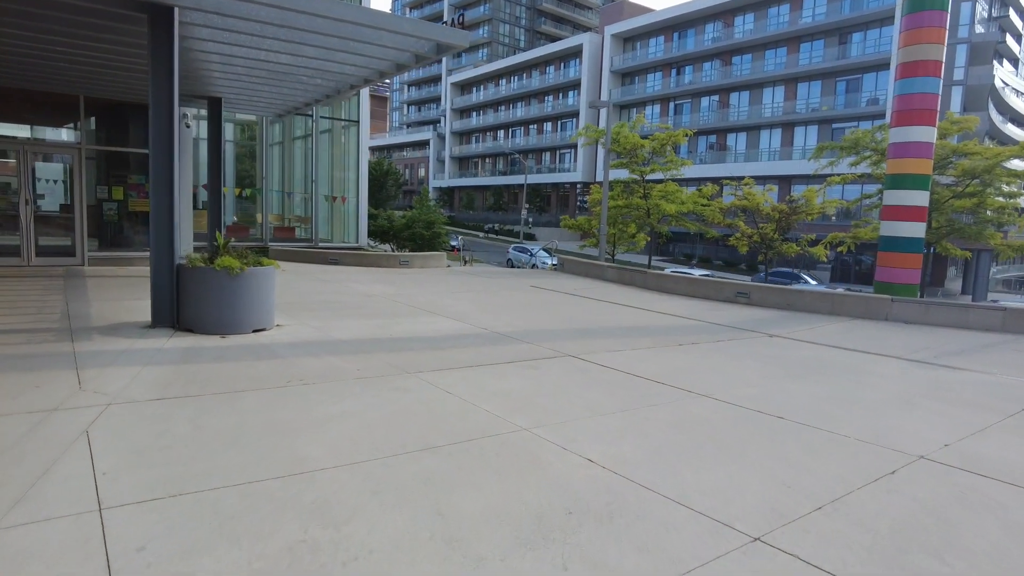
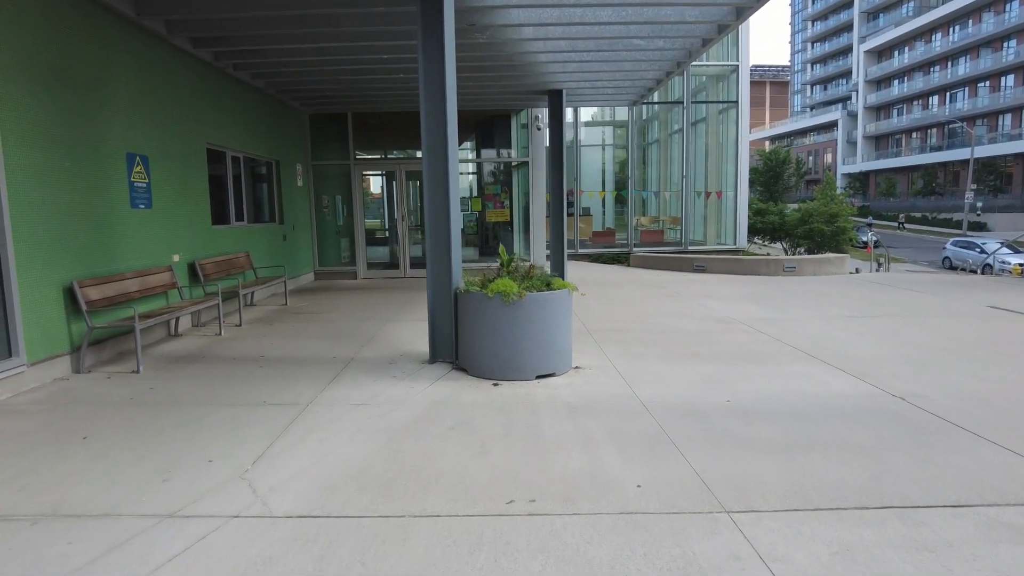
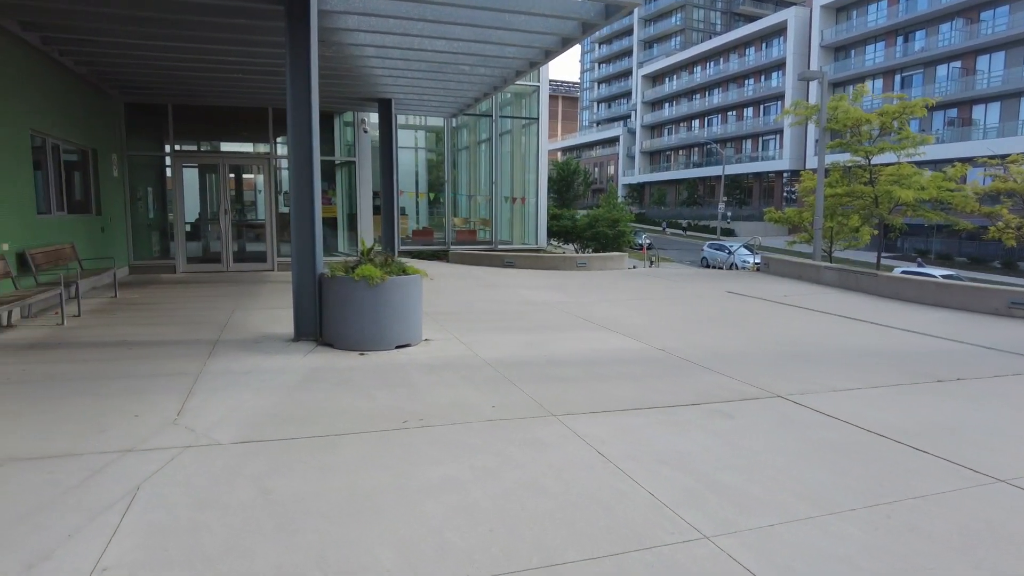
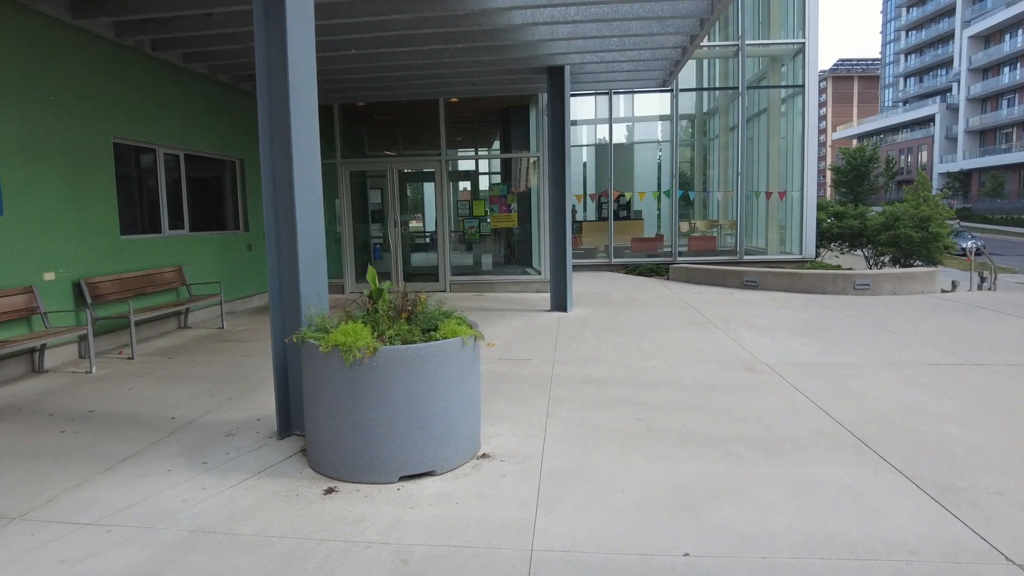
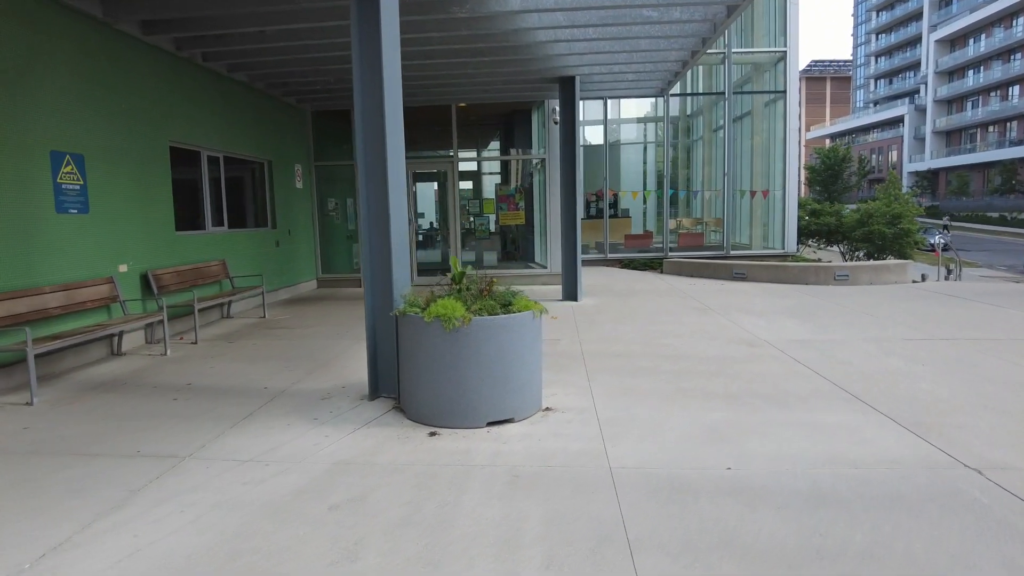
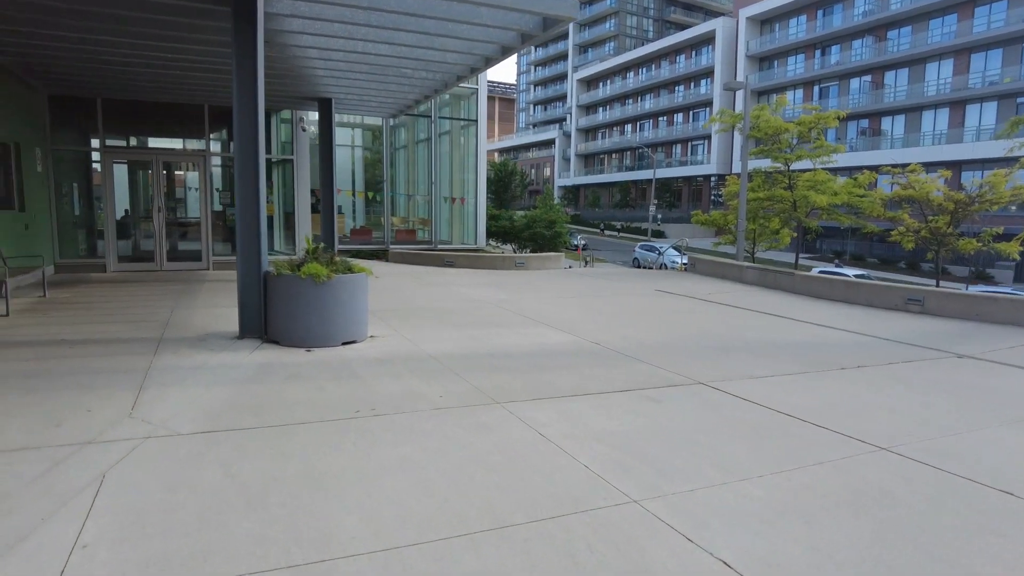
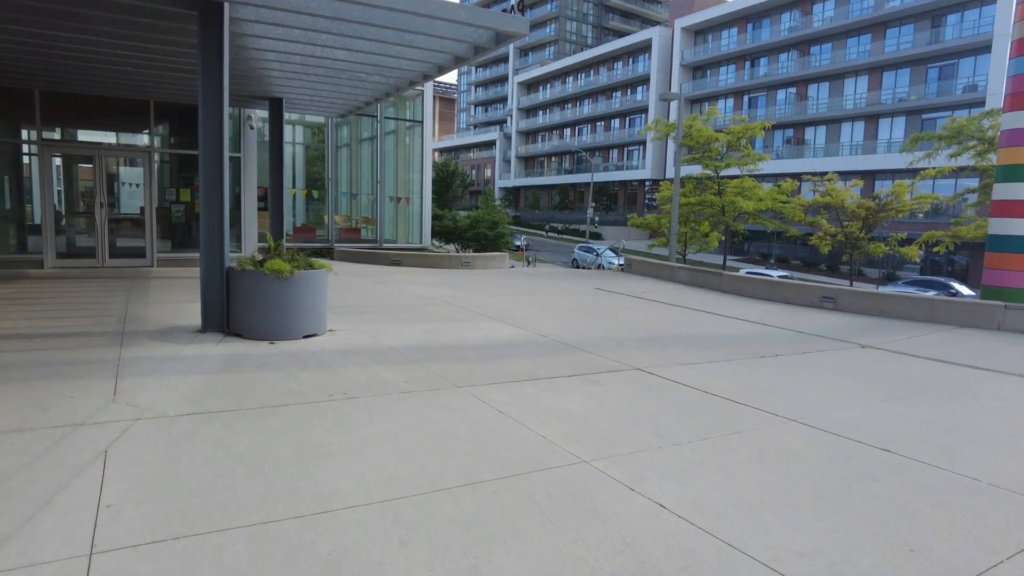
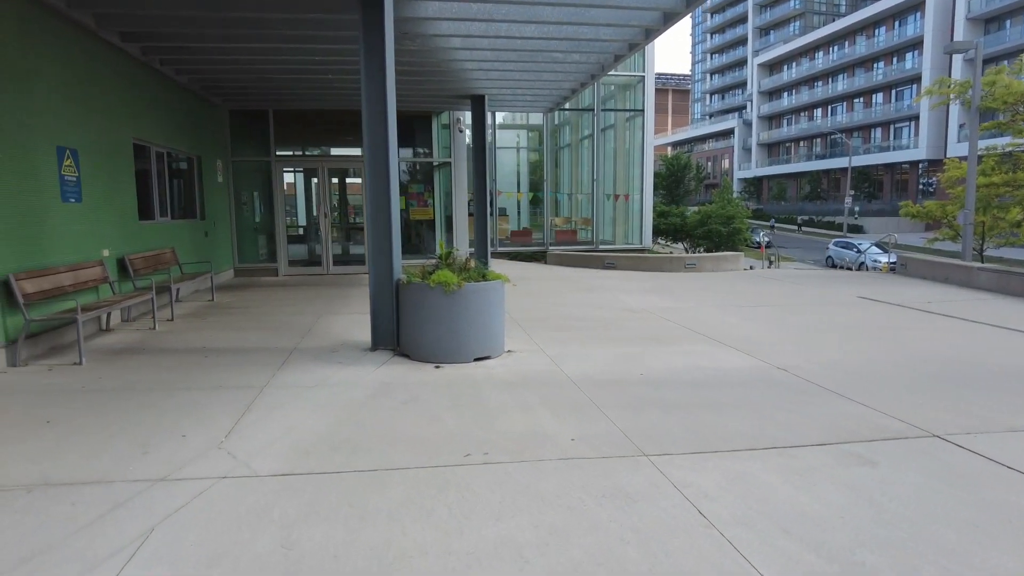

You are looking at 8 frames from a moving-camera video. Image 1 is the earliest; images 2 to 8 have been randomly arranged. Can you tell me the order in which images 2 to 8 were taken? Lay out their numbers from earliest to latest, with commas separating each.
7, 6, 3, 8, 2, 5, 4
